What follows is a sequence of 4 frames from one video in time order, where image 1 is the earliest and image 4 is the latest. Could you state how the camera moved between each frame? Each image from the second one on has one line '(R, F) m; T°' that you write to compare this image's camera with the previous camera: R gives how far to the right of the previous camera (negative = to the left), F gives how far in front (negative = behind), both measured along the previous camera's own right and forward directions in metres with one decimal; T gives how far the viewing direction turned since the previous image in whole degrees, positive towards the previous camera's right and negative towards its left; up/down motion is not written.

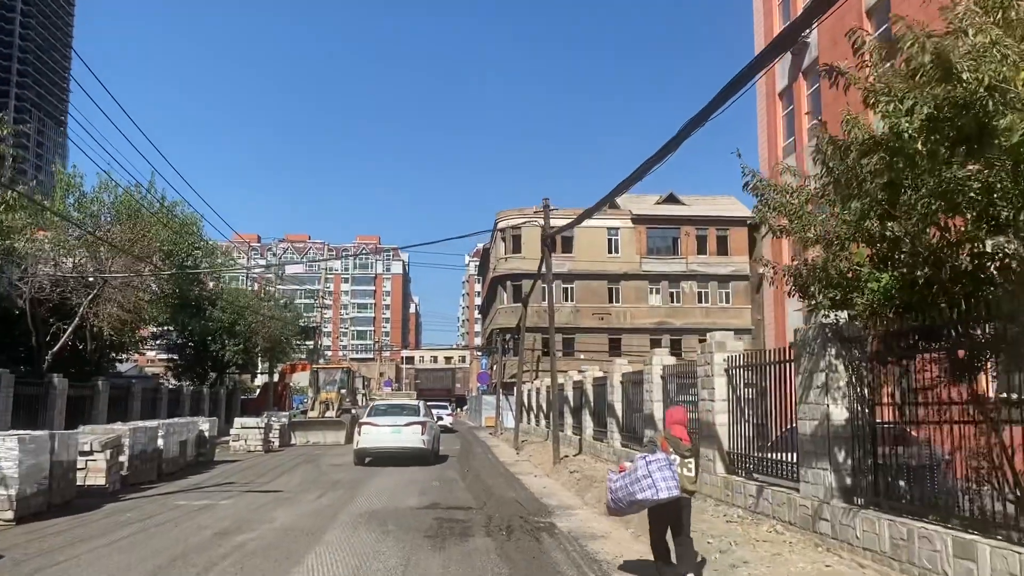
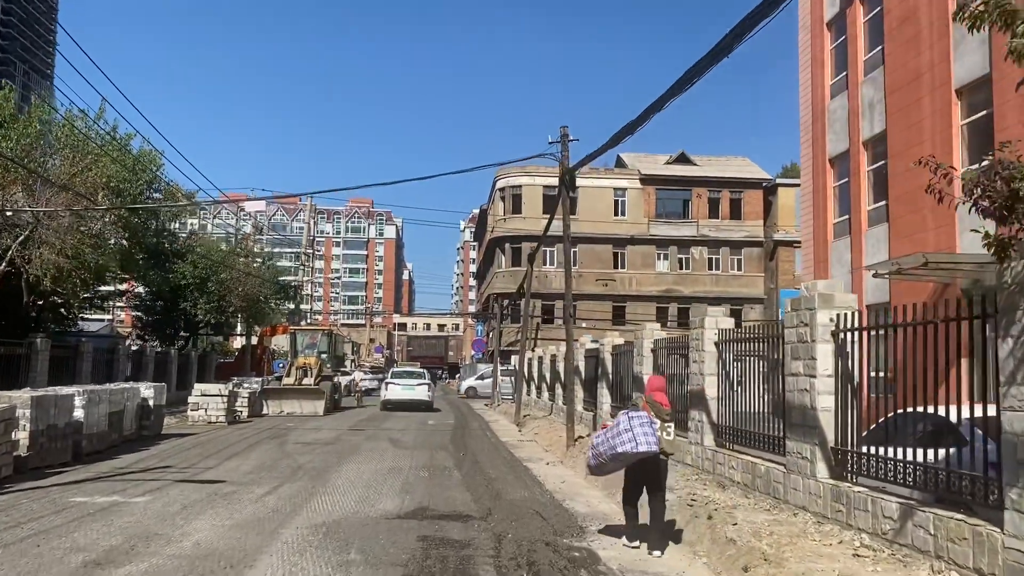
(-0.2, +3.2) m; 0°
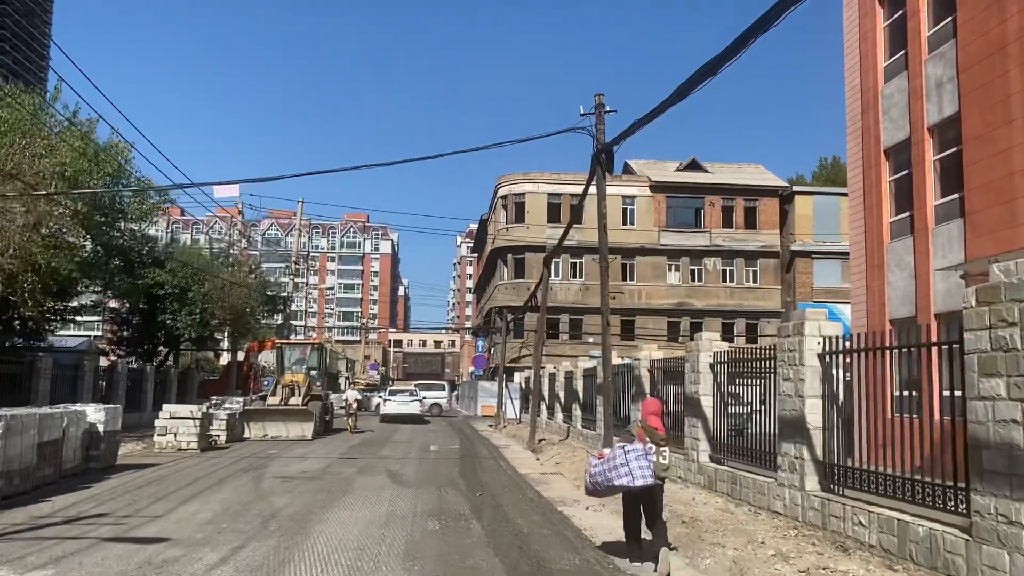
(-0.4, +2.7) m; 0°
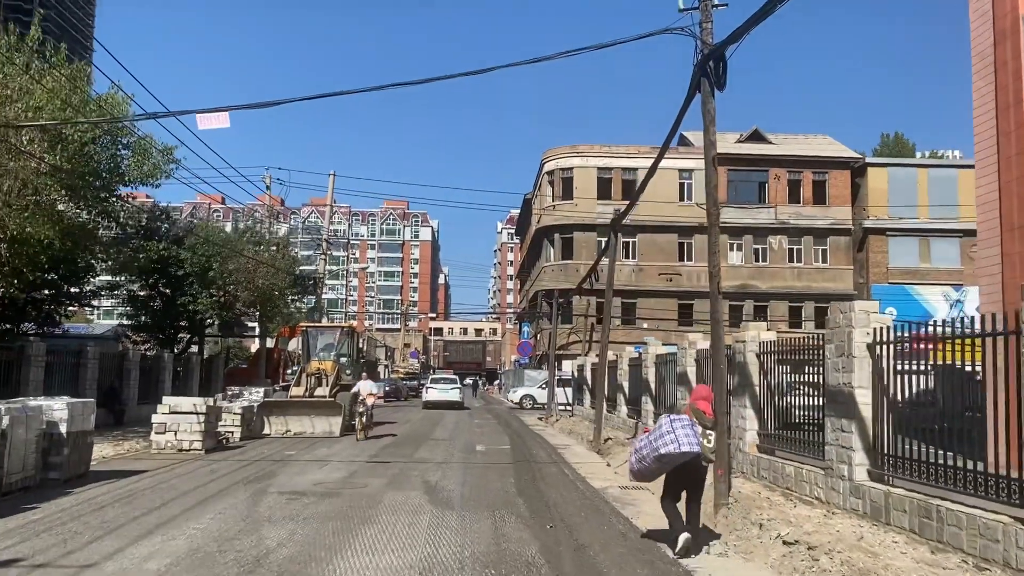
(-0.4, +3.1) m; -3°
